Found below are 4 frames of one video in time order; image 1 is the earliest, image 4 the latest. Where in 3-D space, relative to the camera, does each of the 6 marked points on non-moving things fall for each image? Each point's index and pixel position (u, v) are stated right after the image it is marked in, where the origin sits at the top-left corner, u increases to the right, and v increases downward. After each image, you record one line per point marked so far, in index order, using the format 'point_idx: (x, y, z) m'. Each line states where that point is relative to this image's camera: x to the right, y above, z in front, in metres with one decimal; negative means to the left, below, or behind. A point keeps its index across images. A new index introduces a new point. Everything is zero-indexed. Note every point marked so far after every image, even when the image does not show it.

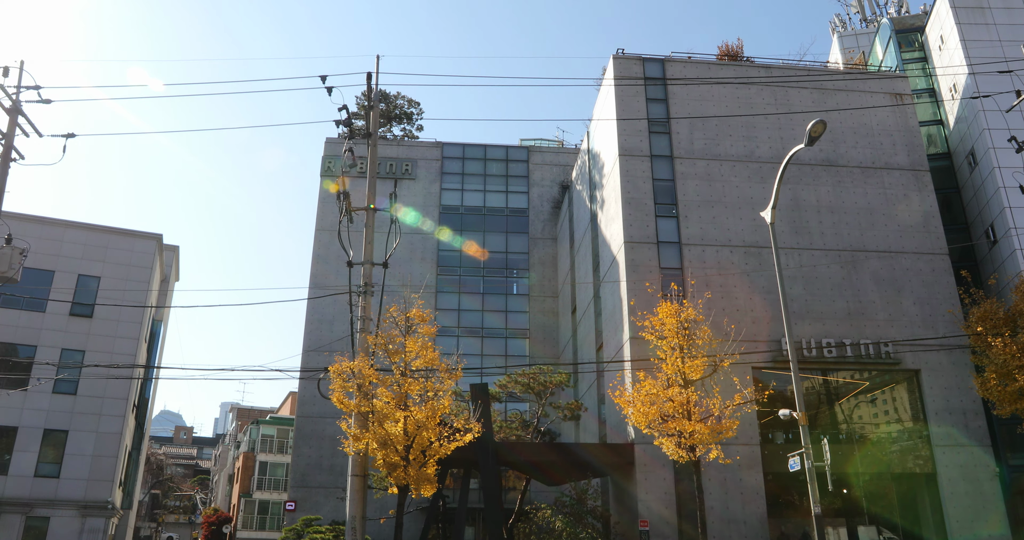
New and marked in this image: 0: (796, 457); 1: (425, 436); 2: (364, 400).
0: (+7.2, -4.8, +19.1) m
1: (-2.2, -4.2, +18.7) m
2: (-3.7, -3.2, +18.1) m
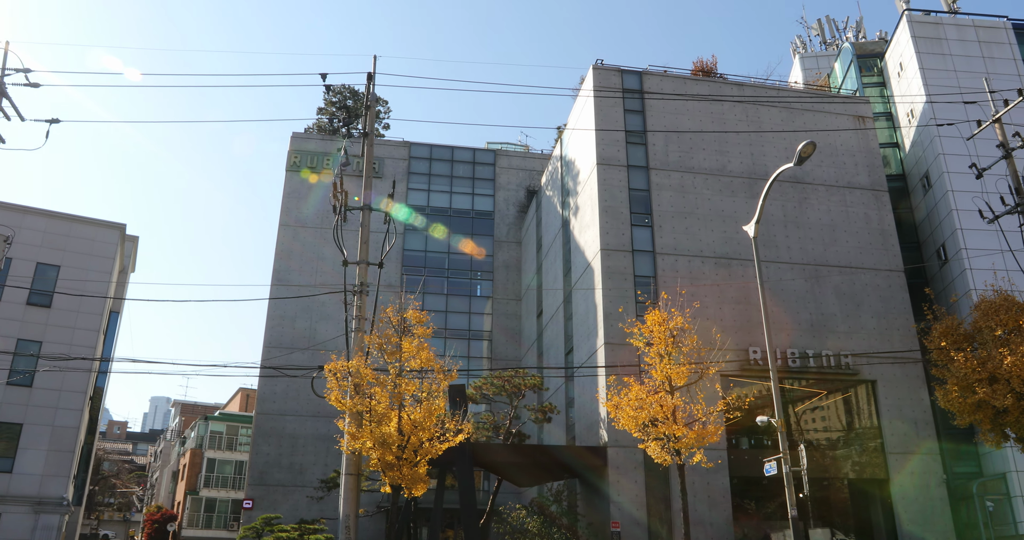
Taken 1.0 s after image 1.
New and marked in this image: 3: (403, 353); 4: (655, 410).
0: (+7.0, -5.1, +20.0) m
1: (-2.4, -4.2, +18.9) m
2: (-3.8, -3.2, +18.1) m
3: (-2.9, -2.2, +19.7) m
4: (+3.8, -3.7, +19.9) m
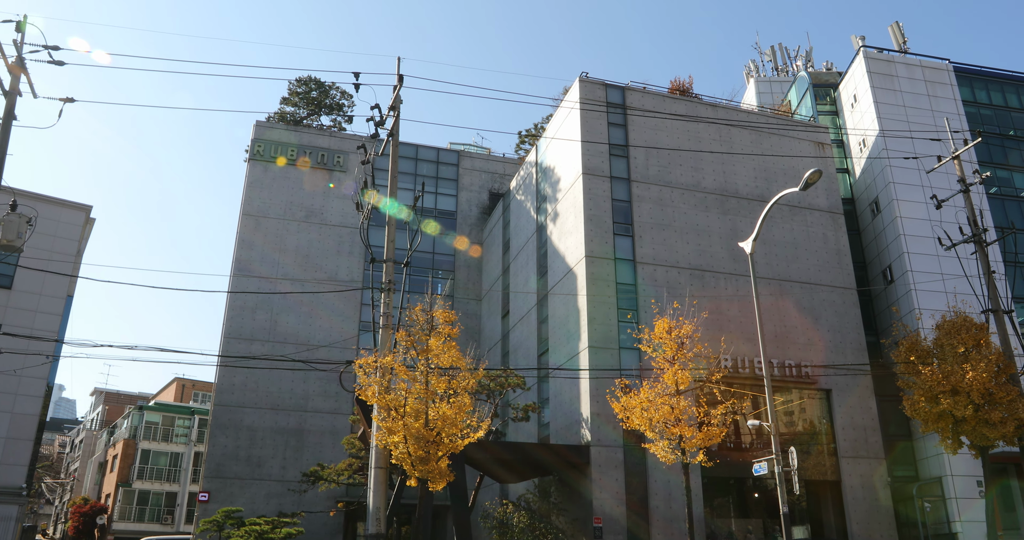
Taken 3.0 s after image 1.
0: (+7.3, -5.6, +21.6) m
1: (-1.8, -4.2, +19.5) m
2: (-3.0, -3.2, +18.6) m
3: (-2.3, -2.2, +20.3) m
4: (+4.3, -4.0, +21.2) m
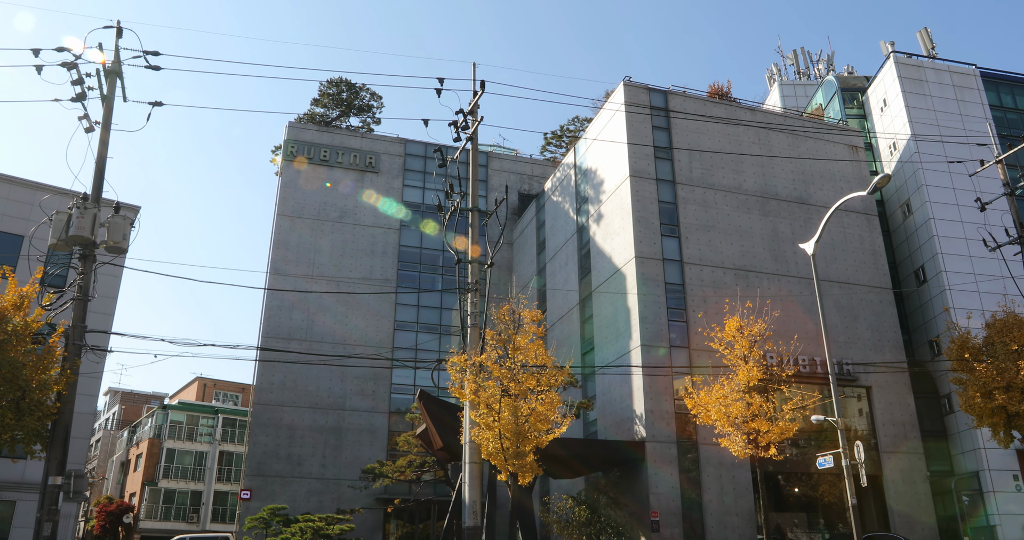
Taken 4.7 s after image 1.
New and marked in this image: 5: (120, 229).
0: (+9.7, -5.6, +22.4) m
1: (+0.6, -4.2, +20.2) m
2: (-0.7, -3.2, +19.3) m
3: (+0.1, -2.2, +21.0) m
4: (+6.7, -4.1, +21.9) m
5: (-10.2, +1.1, +19.5) m
